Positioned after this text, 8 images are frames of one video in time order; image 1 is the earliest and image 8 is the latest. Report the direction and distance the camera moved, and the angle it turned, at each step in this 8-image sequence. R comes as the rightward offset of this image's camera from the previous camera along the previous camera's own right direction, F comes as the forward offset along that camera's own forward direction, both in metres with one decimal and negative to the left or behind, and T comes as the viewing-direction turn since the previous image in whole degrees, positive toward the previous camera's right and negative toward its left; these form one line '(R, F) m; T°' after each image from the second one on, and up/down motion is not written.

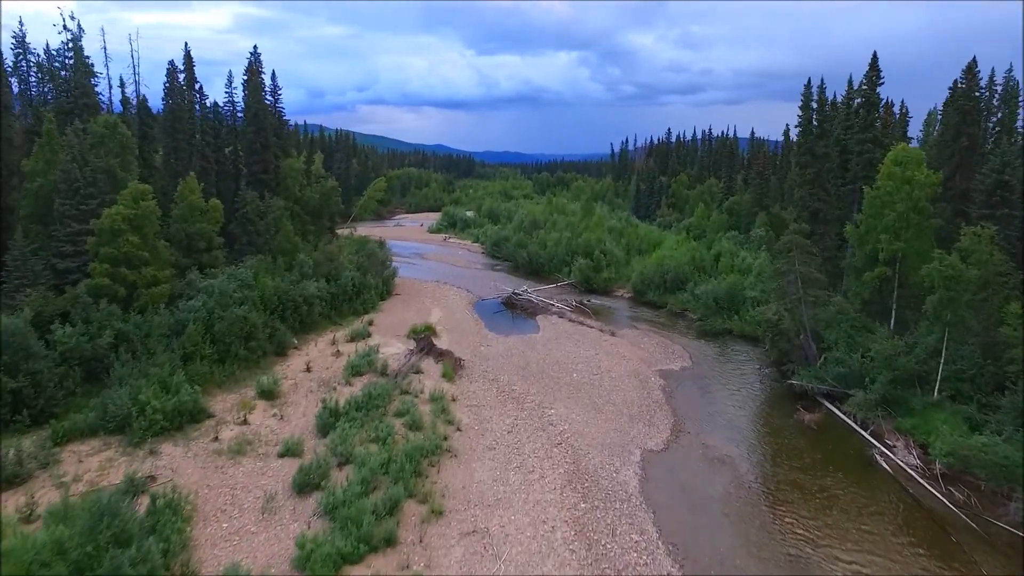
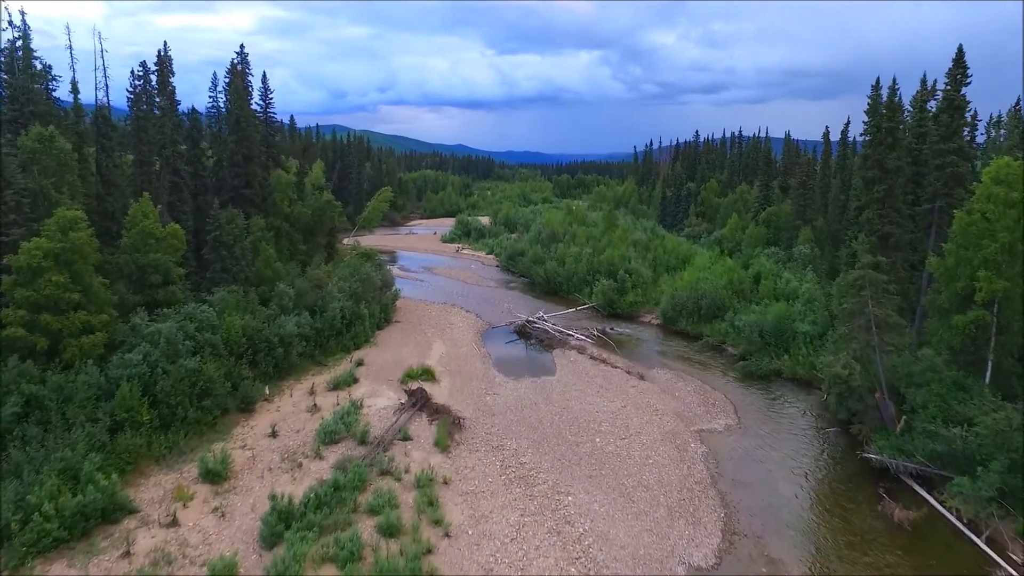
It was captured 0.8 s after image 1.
(+0.4, +4.7) m; -2°
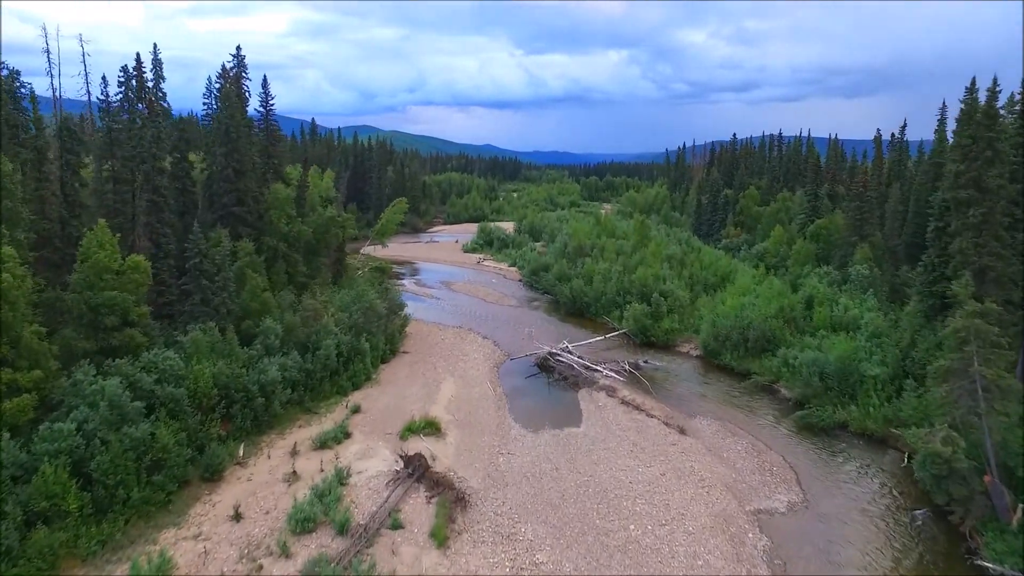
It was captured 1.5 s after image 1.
(+0.3, +4.0) m; -2°
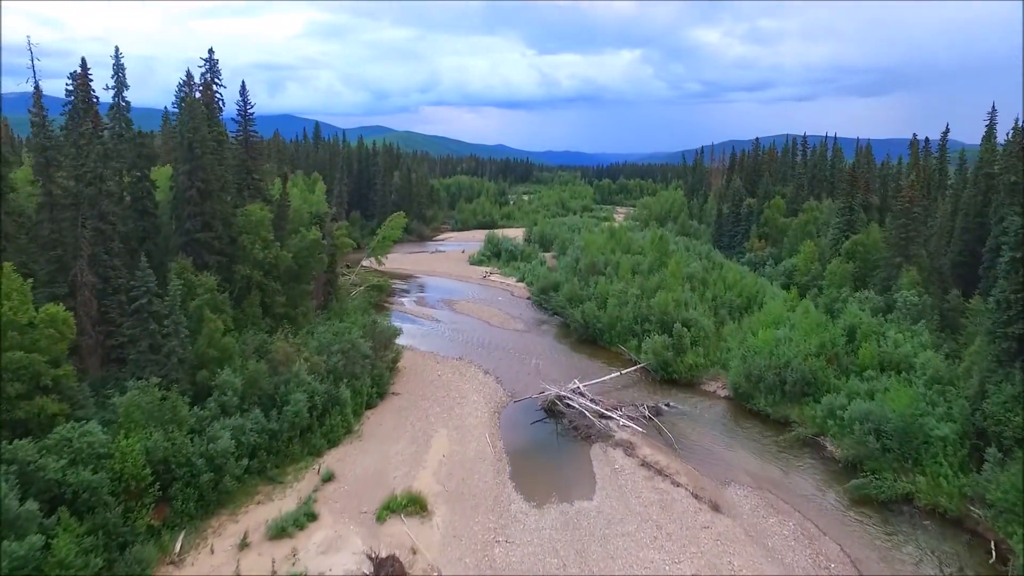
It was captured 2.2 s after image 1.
(+0.4, +3.9) m; -1°
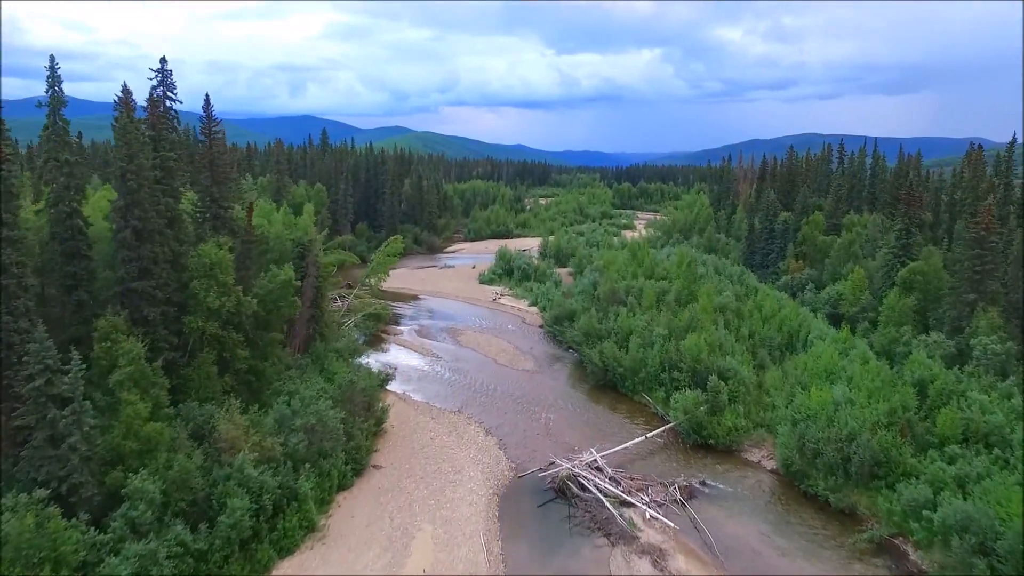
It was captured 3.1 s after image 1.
(+0.6, +5.0) m; -2°
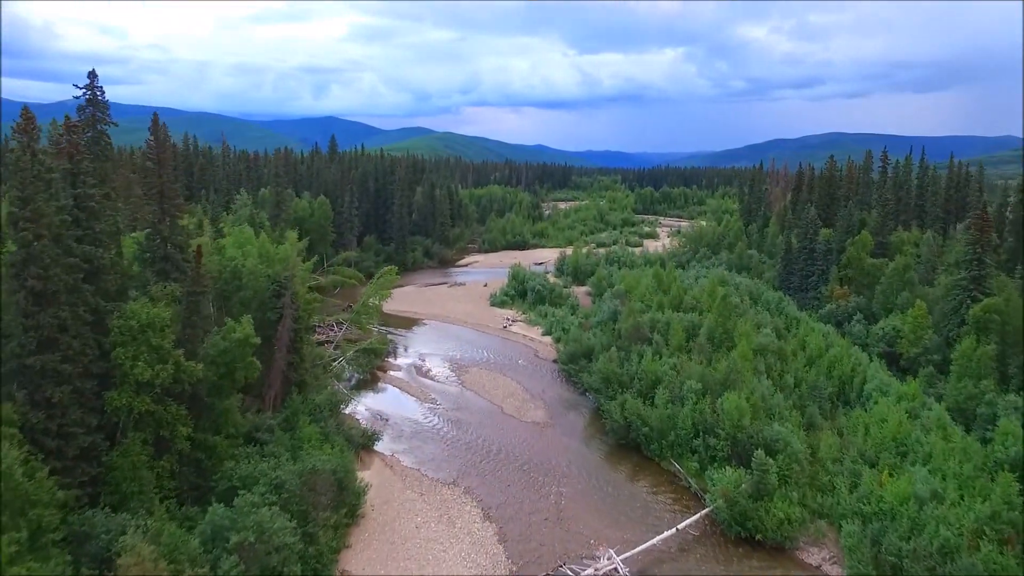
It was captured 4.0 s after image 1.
(+0.6, +4.9) m; -2°
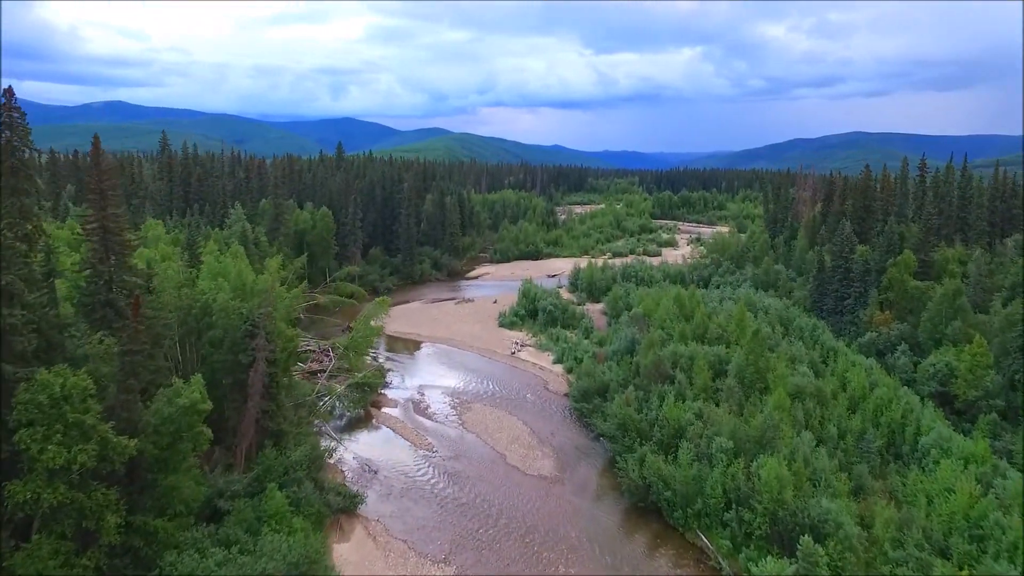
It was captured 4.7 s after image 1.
(+0.6, +3.8) m; -1°
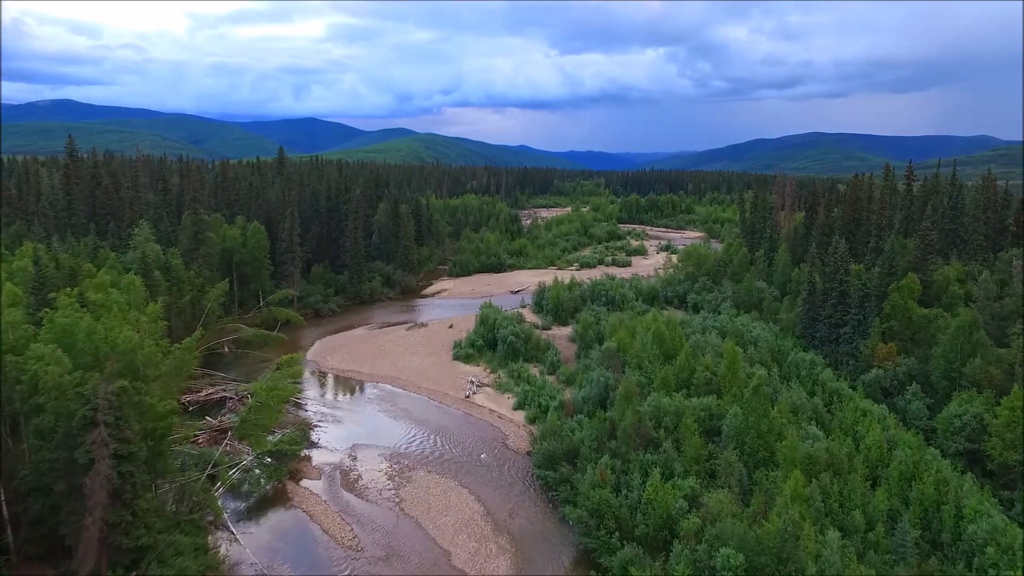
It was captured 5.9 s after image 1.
(+1.0, +6.7) m; +3°
